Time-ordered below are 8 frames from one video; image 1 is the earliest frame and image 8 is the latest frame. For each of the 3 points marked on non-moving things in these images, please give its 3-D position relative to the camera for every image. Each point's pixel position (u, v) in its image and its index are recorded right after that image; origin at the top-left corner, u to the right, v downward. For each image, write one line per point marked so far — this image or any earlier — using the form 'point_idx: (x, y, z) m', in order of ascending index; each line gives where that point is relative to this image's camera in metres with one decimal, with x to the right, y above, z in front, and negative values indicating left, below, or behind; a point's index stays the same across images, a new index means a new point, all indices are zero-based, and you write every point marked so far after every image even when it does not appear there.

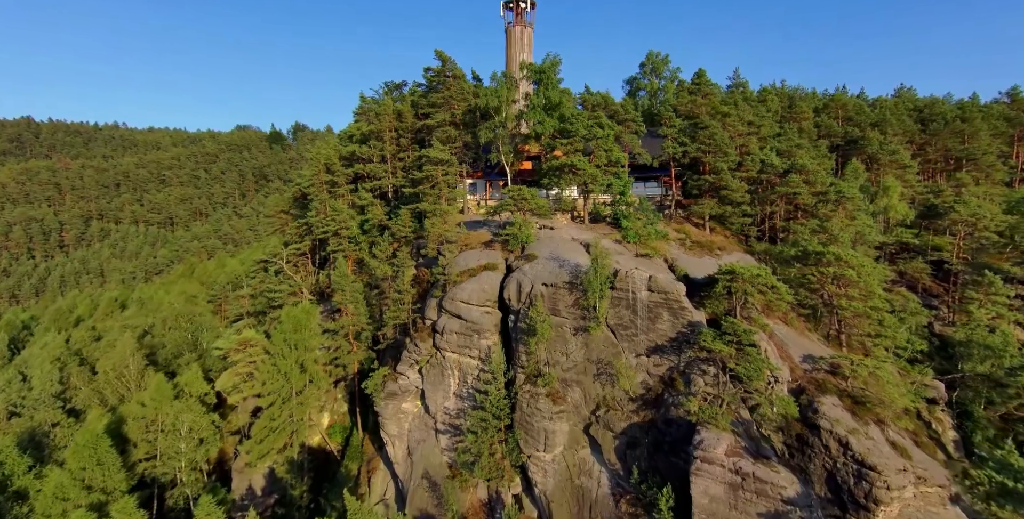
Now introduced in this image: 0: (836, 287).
0: (+12.2, -1.1, +17.7) m
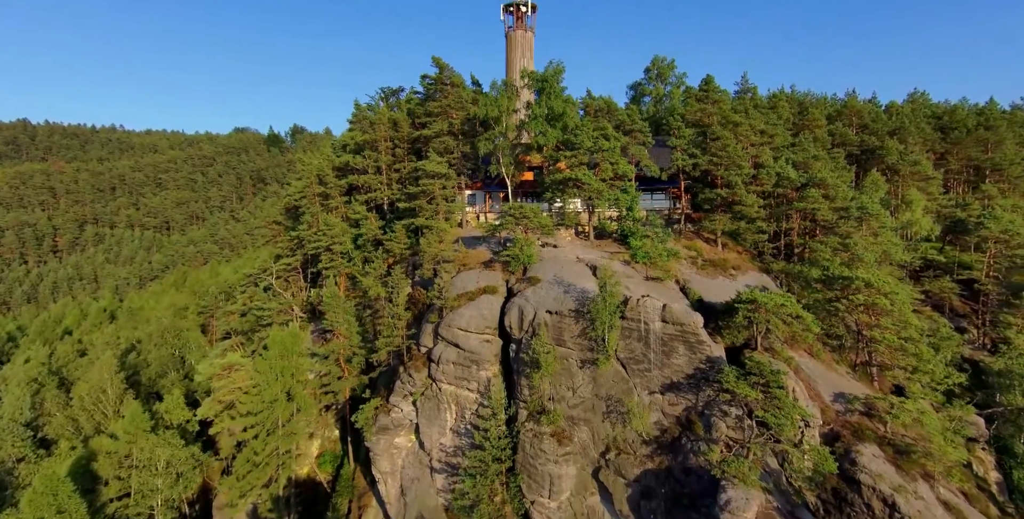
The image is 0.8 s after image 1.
0: (+12.2, -2.0, +16.3) m
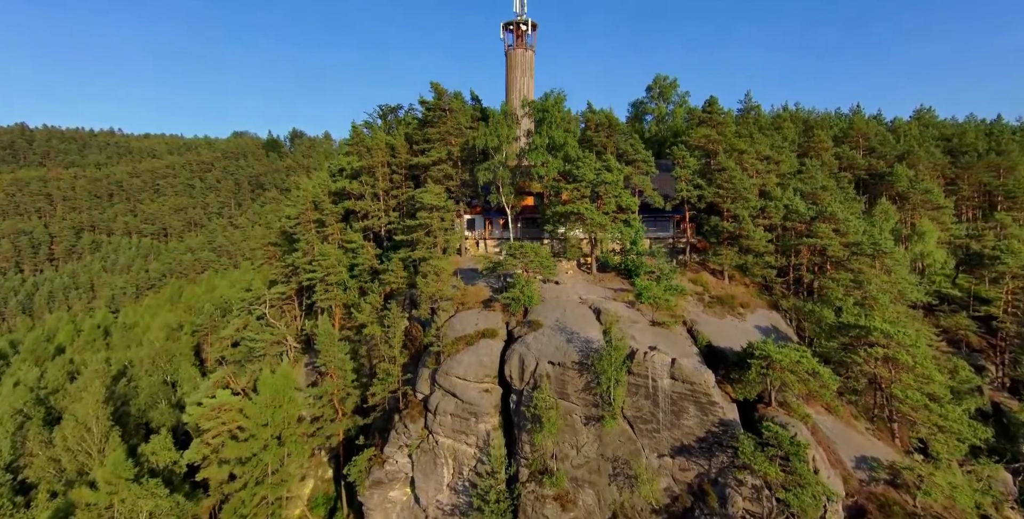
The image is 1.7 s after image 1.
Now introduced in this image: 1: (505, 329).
0: (+12.3, -3.6, +15.4) m
1: (-0.3, -2.9, +19.2) m
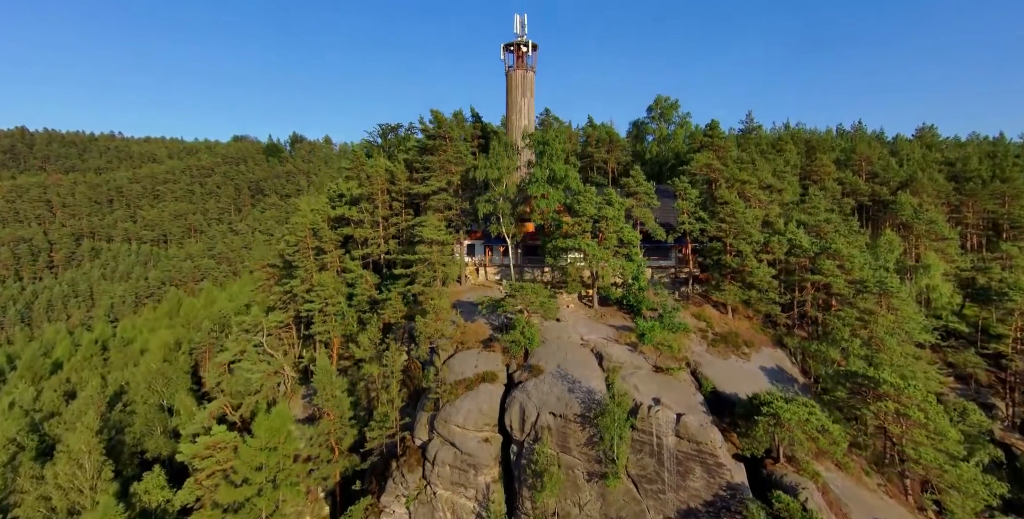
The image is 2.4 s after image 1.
0: (+12.3, -5.2, +15.0) m
1: (-0.3, -4.5, +18.8) m
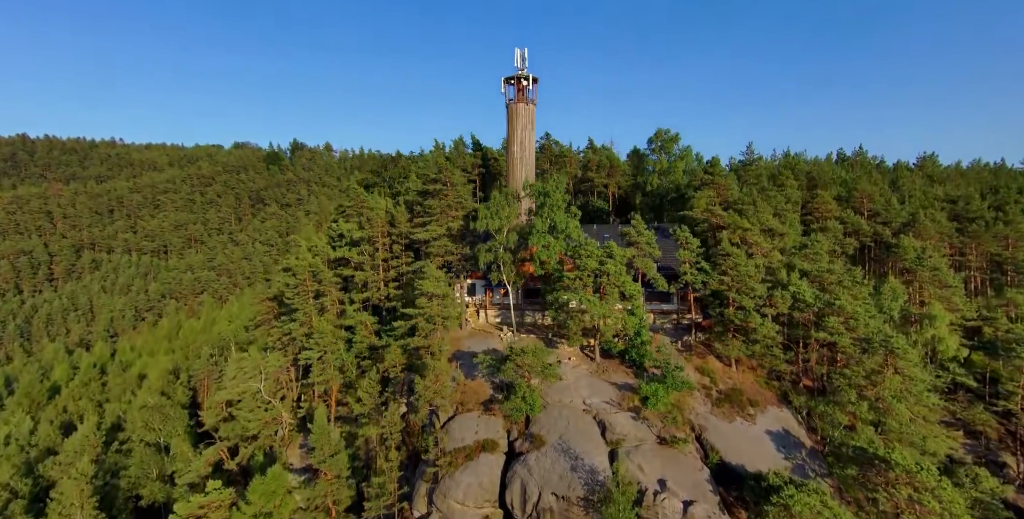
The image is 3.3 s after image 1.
0: (+12.3, -7.7, +14.7) m
1: (-0.2, -7.1, +18.5) m
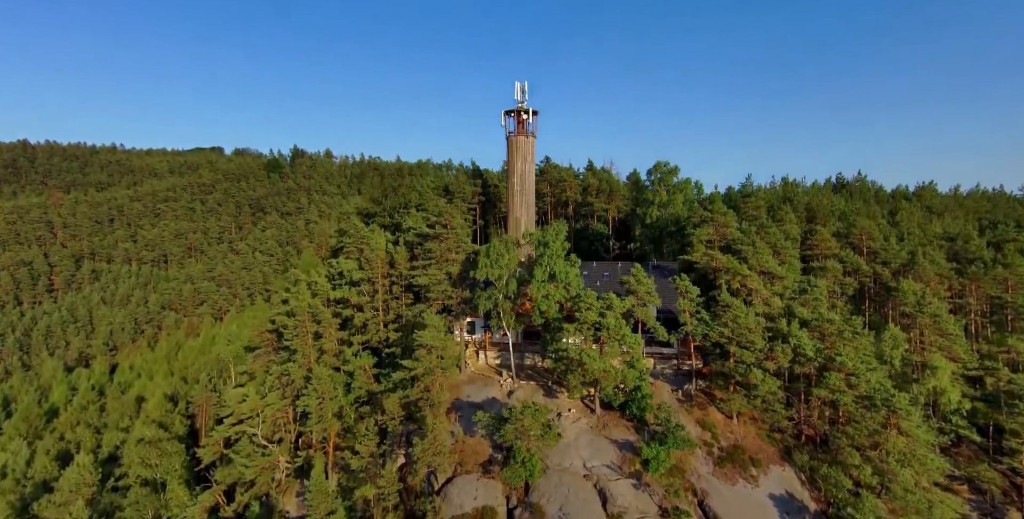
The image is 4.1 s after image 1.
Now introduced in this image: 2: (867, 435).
0: (+12.3, -10.2, +14.5) m
1: (-0.3, -9.6, +18.3) m
2: (+14.9, -7.4, +19.9) m
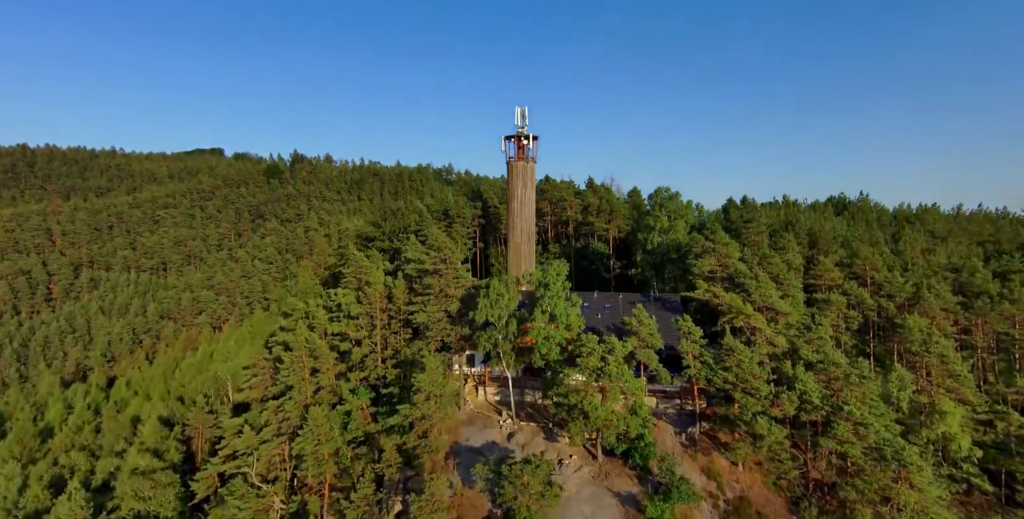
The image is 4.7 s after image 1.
0: (+12.3, -12.2, +13.9) m
1: (-0.3, -11.6, +17.7) m
2: (+14.9, -9.5, +19.4) m
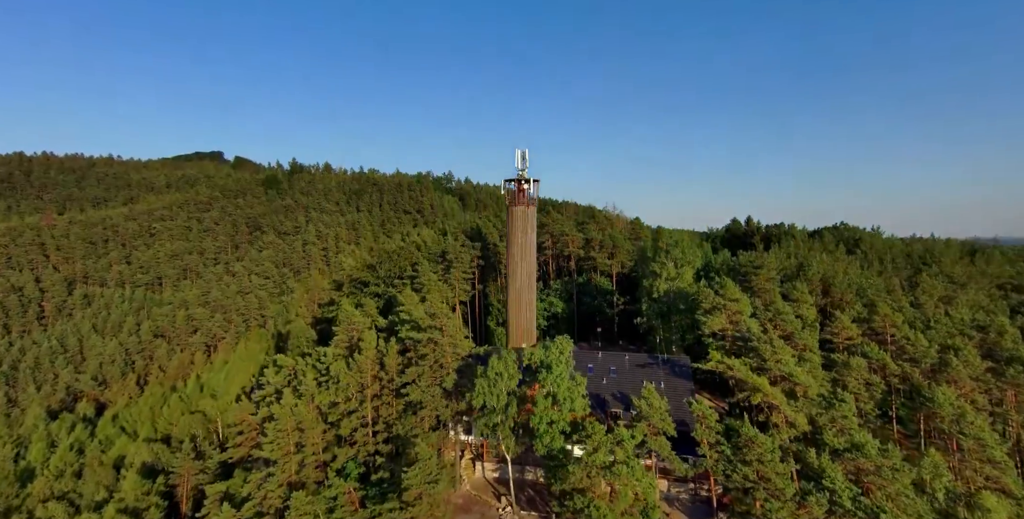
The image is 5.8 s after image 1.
0: (+12.3, -15.7, +11.8) m
1: (-0.2, -15.3, +15.6) m
2: (+14.9, -13.0, +17.3) m
